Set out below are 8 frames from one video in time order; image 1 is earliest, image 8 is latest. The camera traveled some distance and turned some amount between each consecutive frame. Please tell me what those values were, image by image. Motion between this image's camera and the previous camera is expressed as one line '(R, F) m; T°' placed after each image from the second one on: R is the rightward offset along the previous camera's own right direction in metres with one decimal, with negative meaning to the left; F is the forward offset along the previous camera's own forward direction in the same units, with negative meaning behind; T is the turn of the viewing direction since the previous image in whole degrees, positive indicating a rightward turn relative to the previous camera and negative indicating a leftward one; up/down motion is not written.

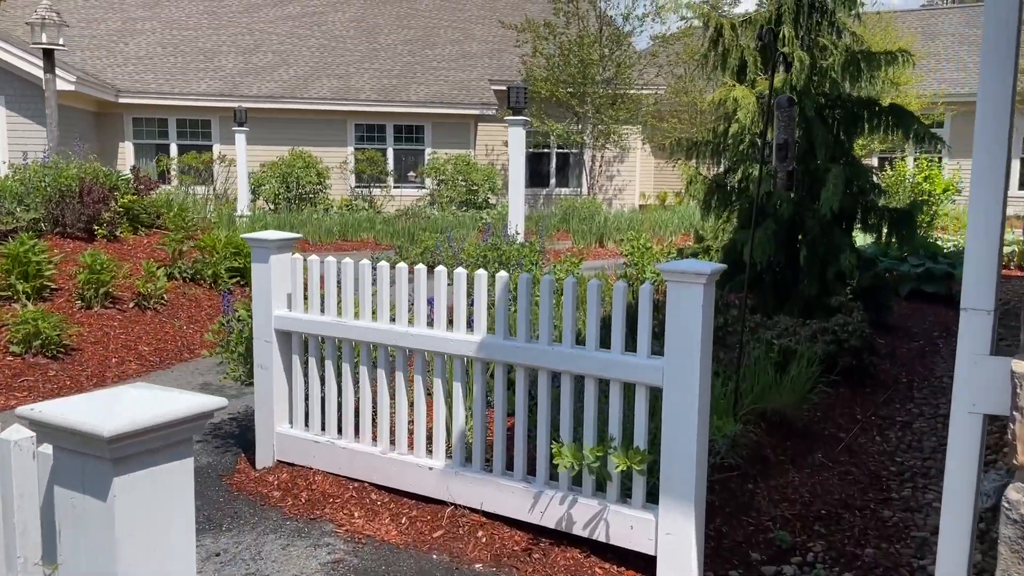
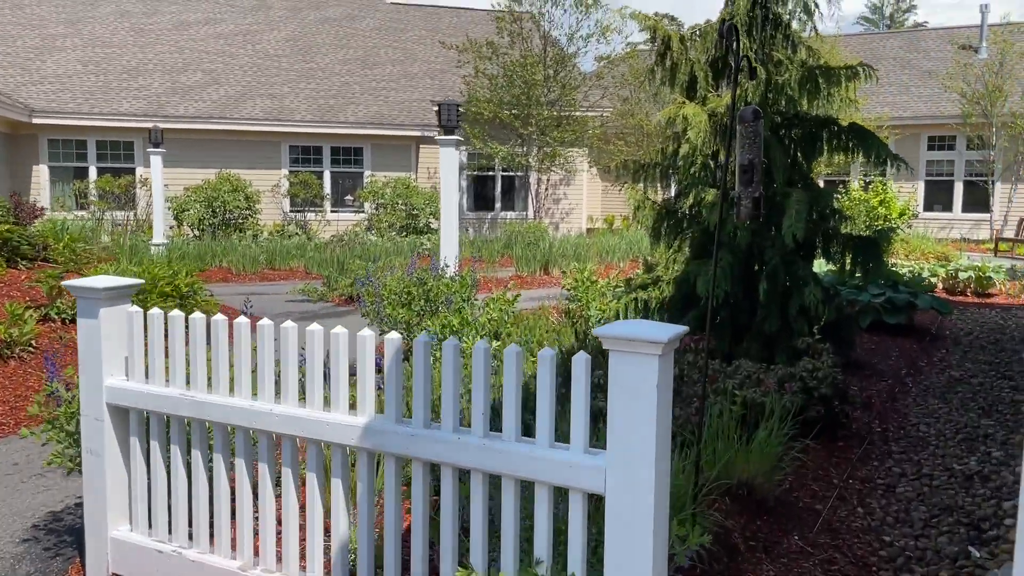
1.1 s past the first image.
(+0.1, +0.7) m; +3°
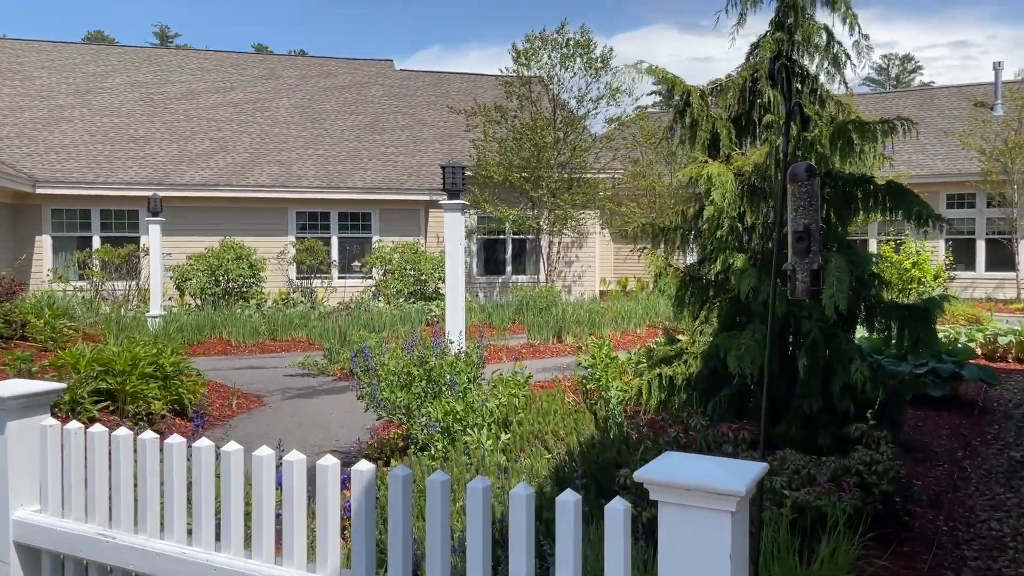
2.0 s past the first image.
(0.0, +0.5) m; -1°
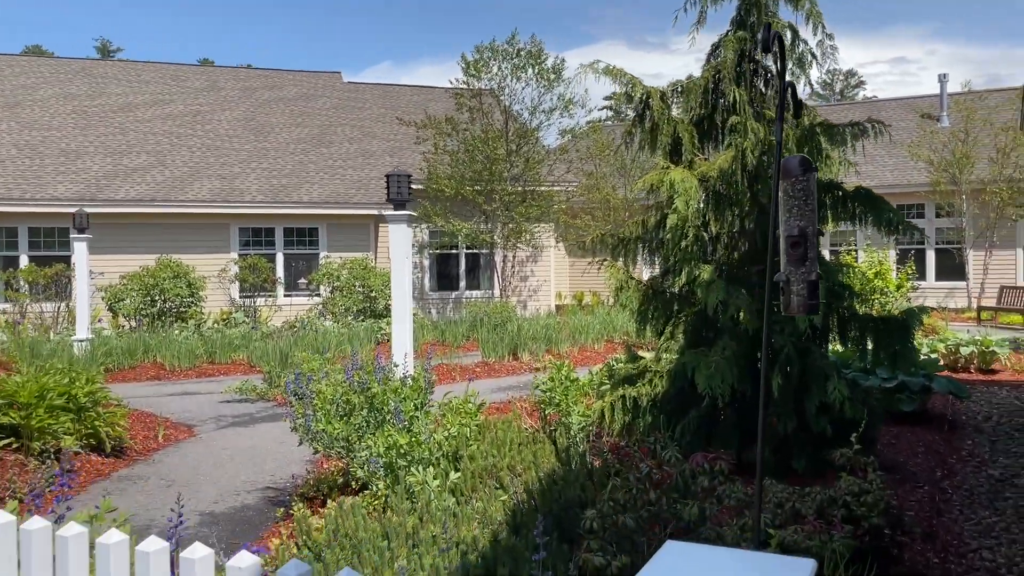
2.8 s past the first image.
(0.0, +0.4) m; +3°
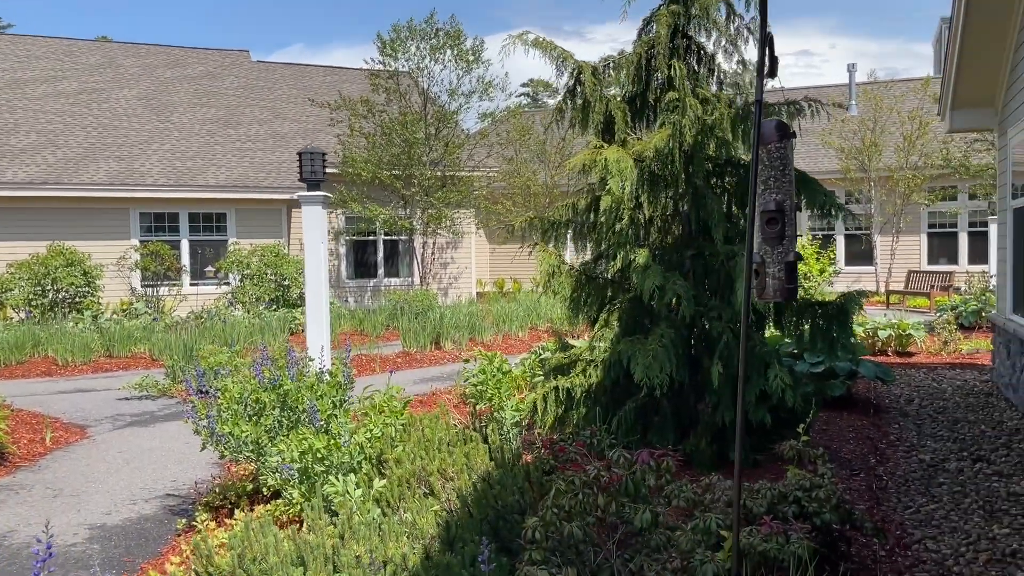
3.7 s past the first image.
(0.0, +0.3) m; +6°
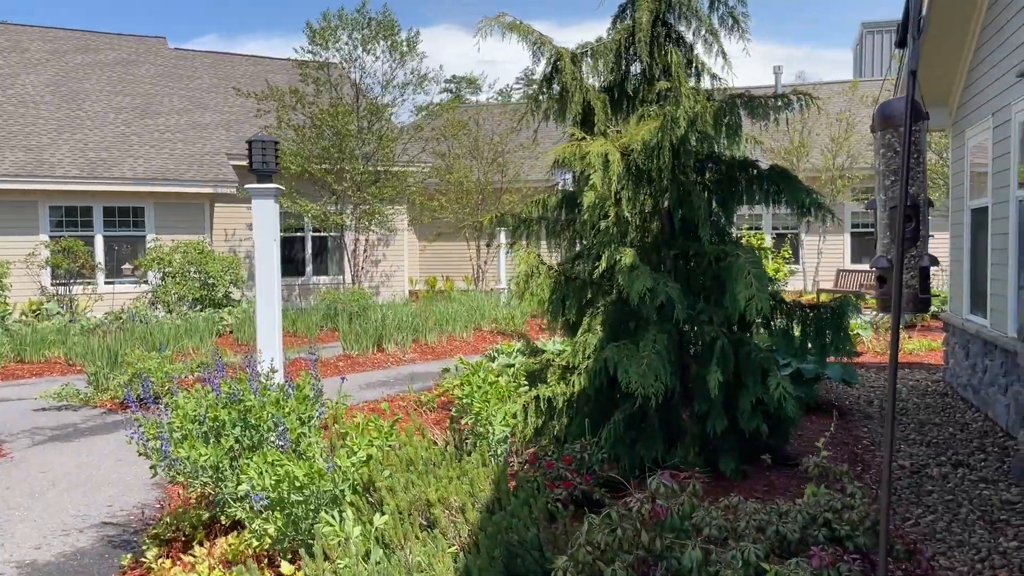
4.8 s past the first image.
(-0.3, +0.4) m; +5°
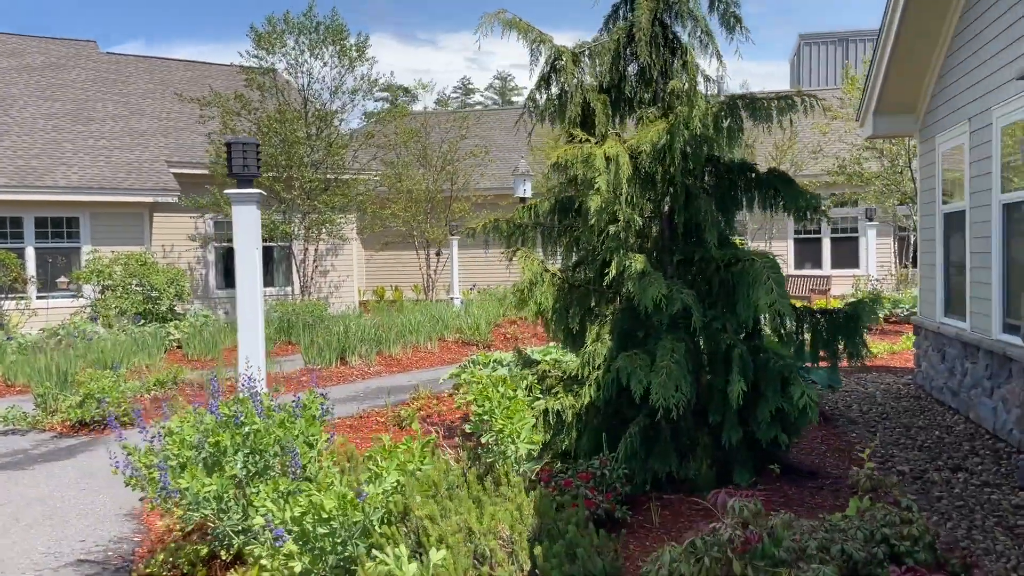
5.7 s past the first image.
(-0.4, +0.2) m; +4°
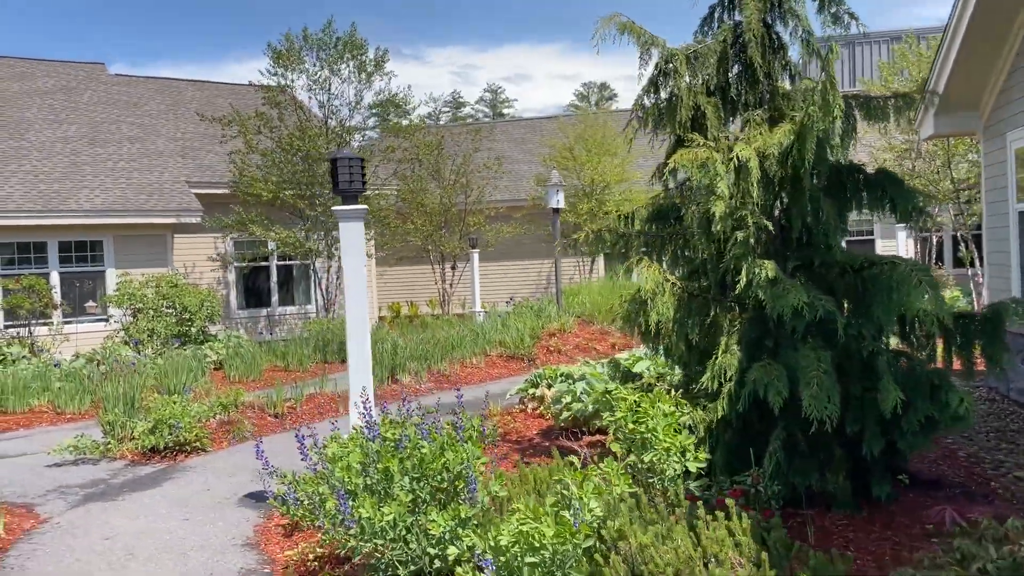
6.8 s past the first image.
(-0.7, +0.1) m; +1°
